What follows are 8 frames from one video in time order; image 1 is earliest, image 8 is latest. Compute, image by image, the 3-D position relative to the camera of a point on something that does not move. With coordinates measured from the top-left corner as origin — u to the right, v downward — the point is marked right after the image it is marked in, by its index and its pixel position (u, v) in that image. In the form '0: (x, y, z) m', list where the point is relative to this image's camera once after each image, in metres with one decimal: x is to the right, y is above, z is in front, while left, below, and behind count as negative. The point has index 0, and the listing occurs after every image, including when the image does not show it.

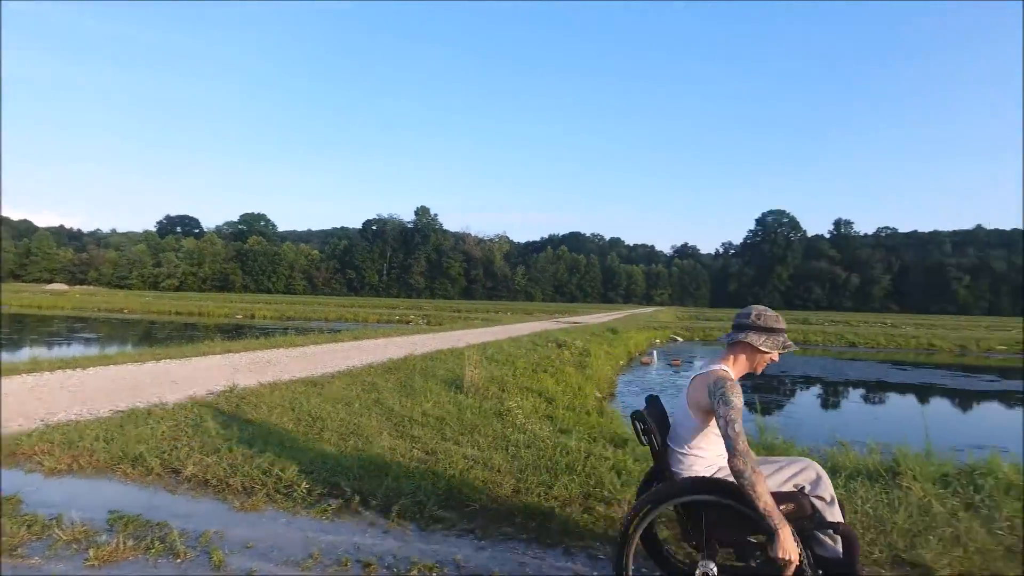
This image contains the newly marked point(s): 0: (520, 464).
0: (+0.1, -1.9, +6.3) m
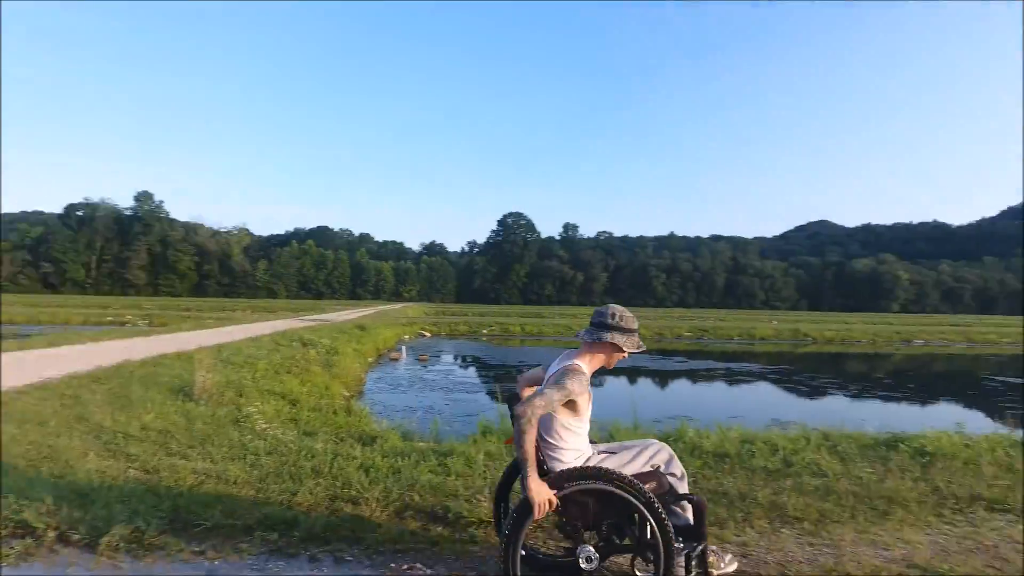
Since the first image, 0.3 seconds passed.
0: (-2.5, -1.9, +5.9) m
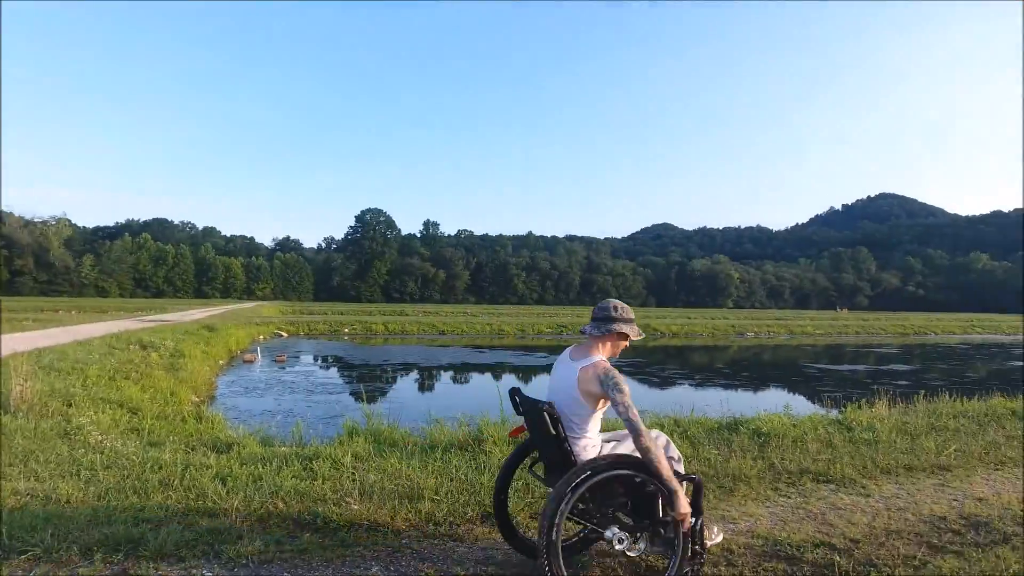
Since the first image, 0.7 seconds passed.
0: (-3.8, -1.8, +5.2) m
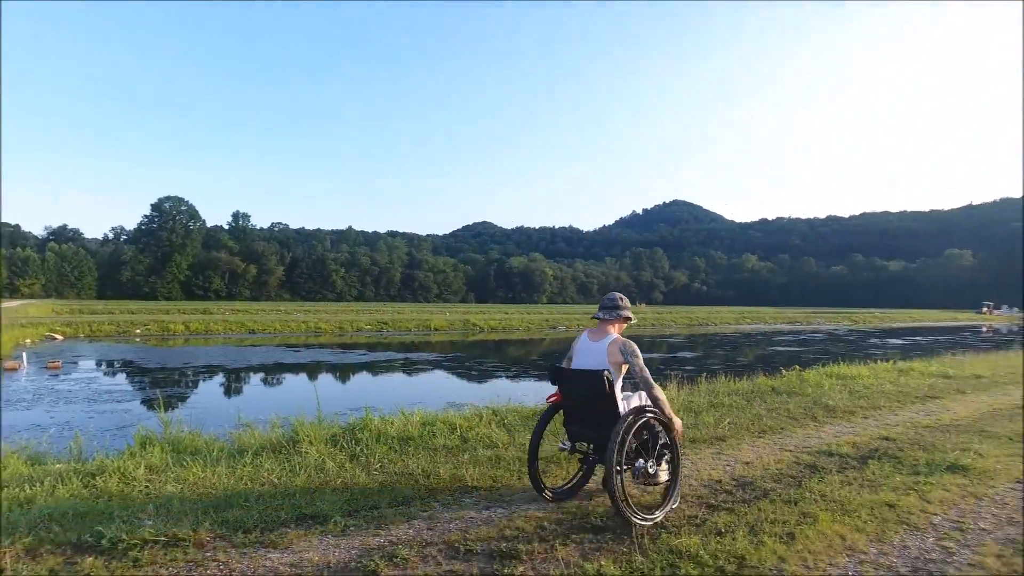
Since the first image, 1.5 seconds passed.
0: (-5.2, -1.8, +3.9) m
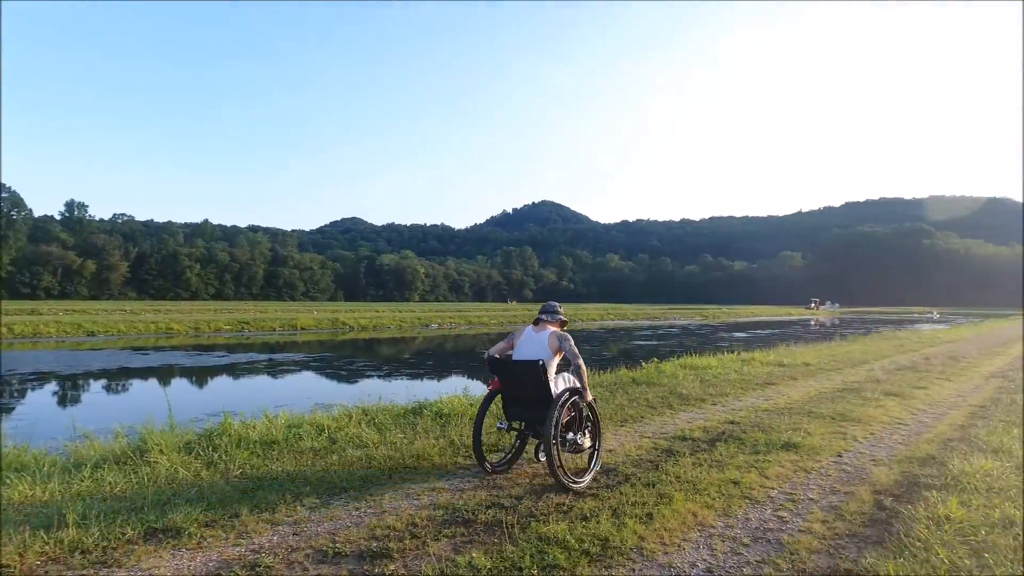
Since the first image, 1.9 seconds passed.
0: (-5.9, -1.8, +2.7) m
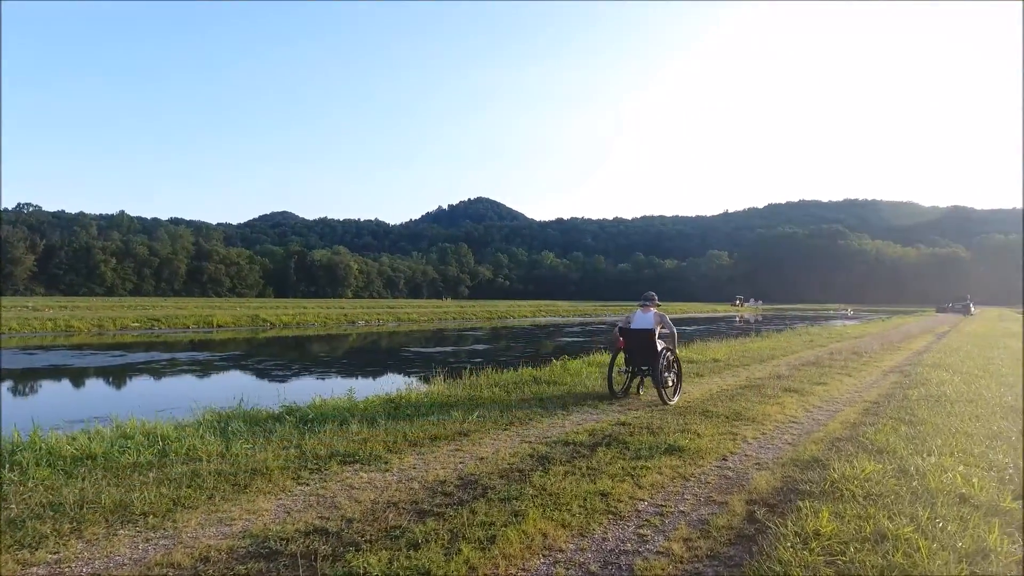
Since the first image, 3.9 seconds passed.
0: (-6.9, -1.7, +1.4) m
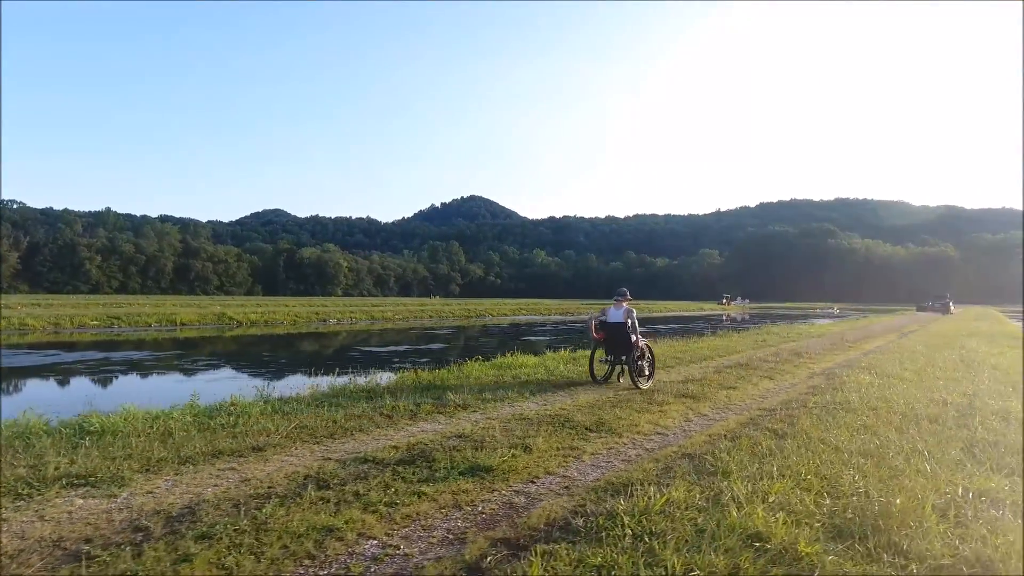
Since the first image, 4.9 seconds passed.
0: (-9.0, -1.6, +0.4) m
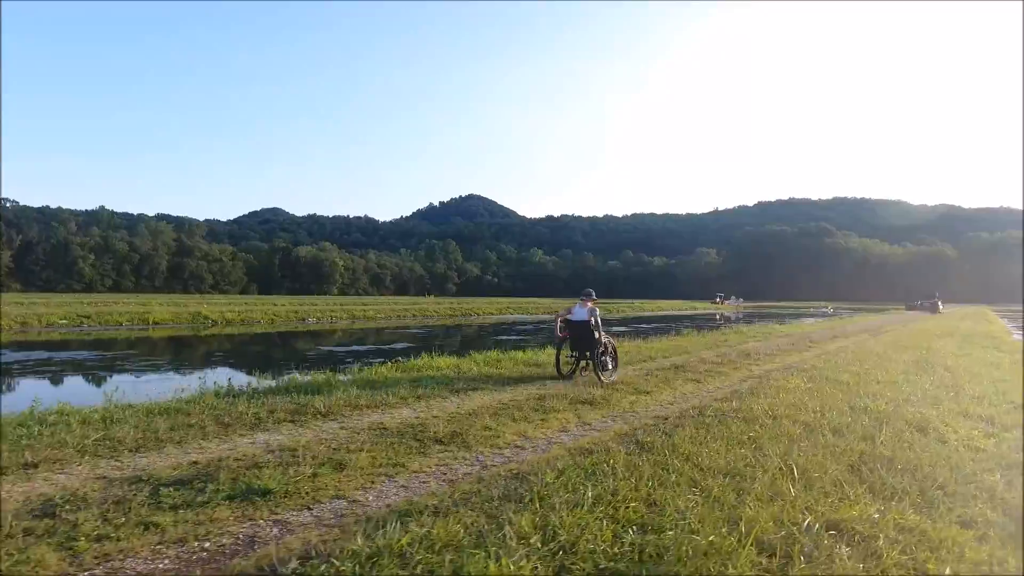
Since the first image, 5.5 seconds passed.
0: (-10.8, -1.5, -0.4) m
